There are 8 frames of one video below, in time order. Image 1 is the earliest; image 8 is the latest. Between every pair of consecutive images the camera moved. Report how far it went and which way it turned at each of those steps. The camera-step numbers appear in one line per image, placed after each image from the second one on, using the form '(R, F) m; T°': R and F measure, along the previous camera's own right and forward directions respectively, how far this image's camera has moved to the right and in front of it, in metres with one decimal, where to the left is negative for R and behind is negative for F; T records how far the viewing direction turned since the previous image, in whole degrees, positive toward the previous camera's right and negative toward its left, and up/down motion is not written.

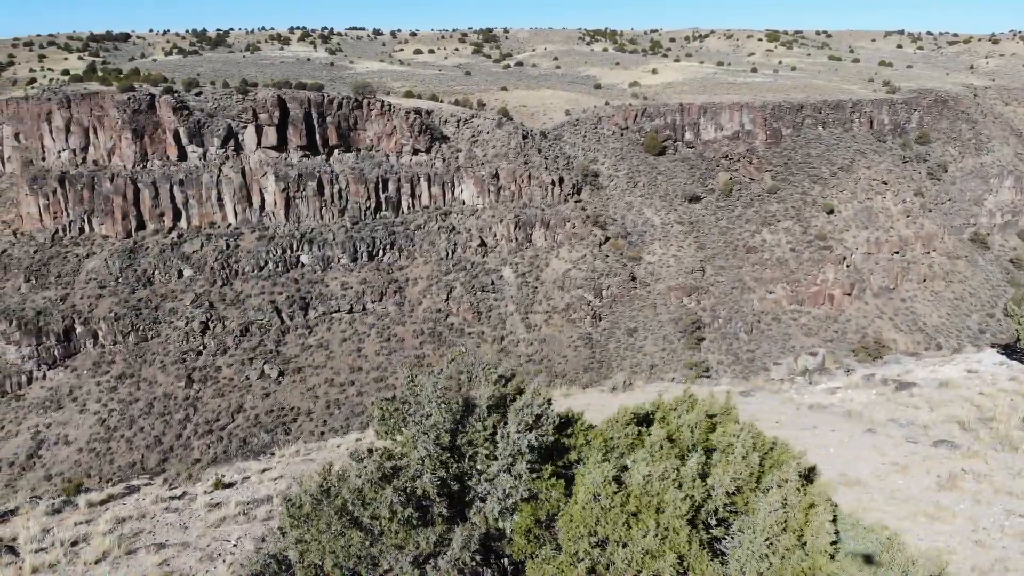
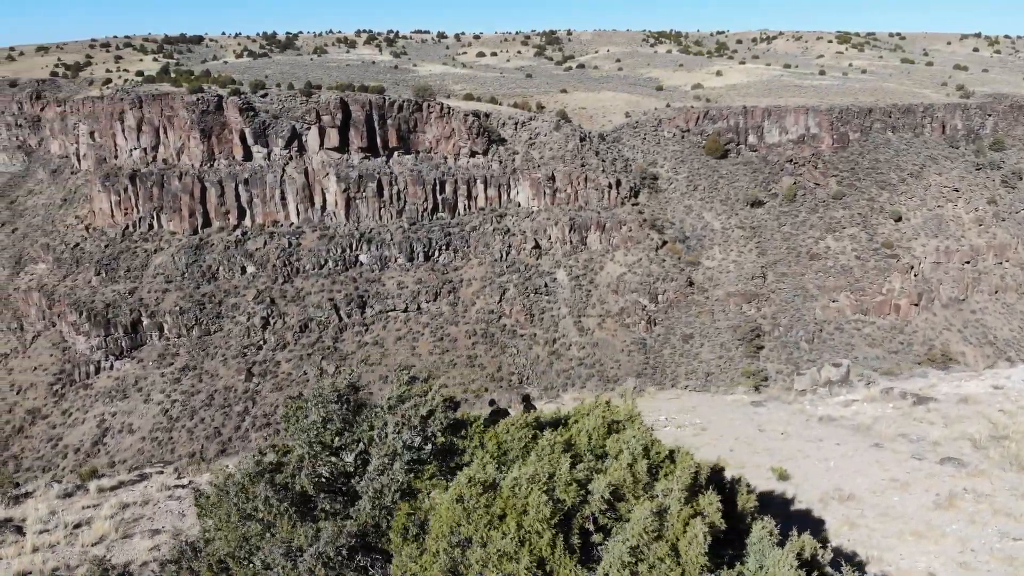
(+0.2, 0.0) m; -4°
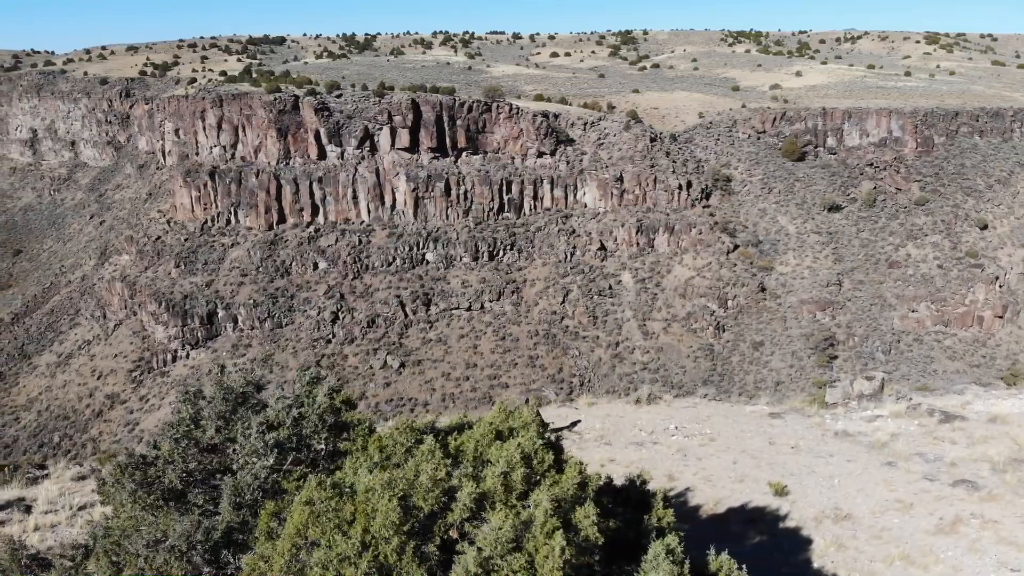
(+0.3, 0.0) m; -5°
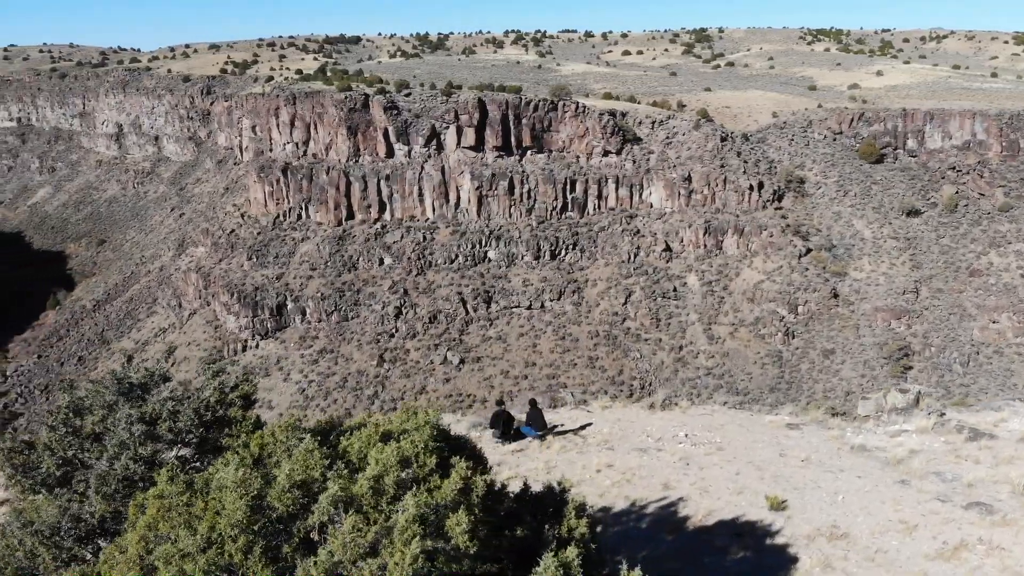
(+0.2, +0.1) m; -5°
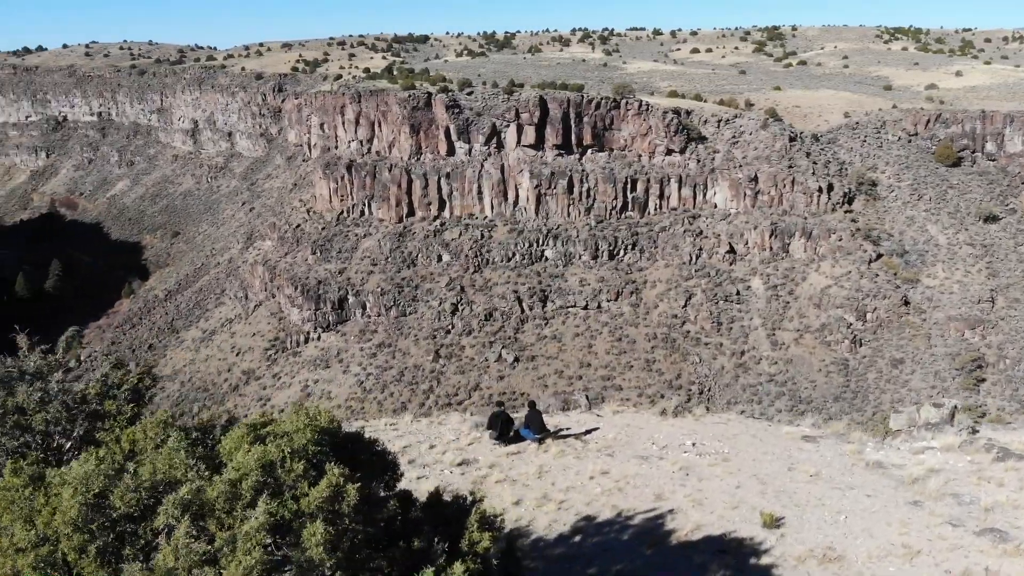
(+0.2, +0.1) m; -4°
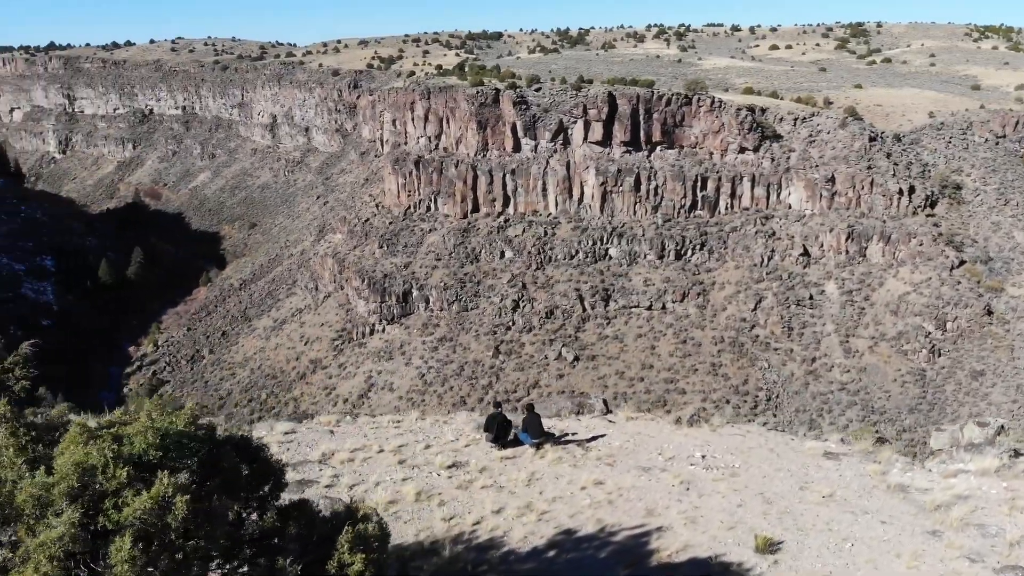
(+0.3, +0.1) m; -5°
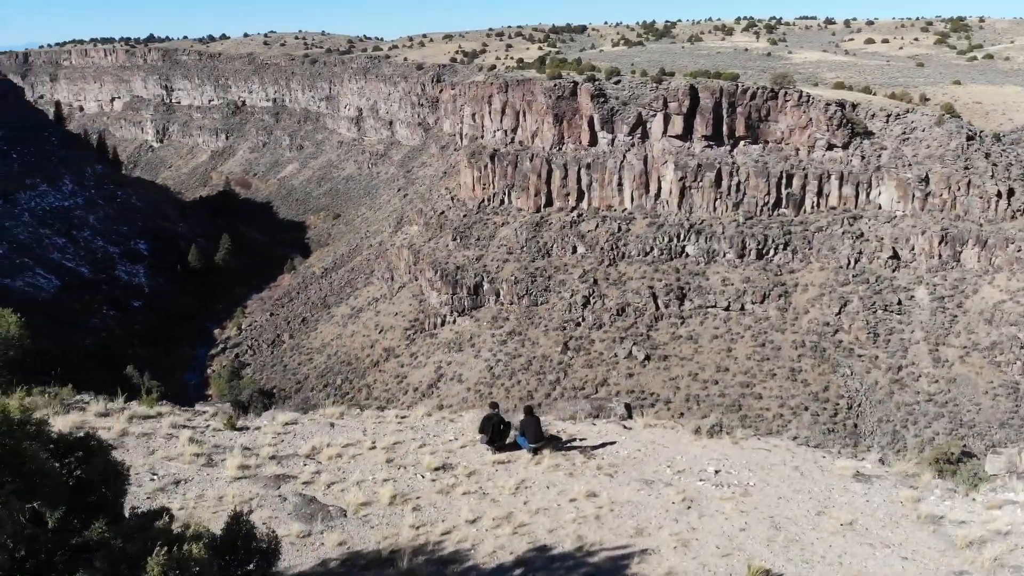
(+0.3, +0.2) m; -5°
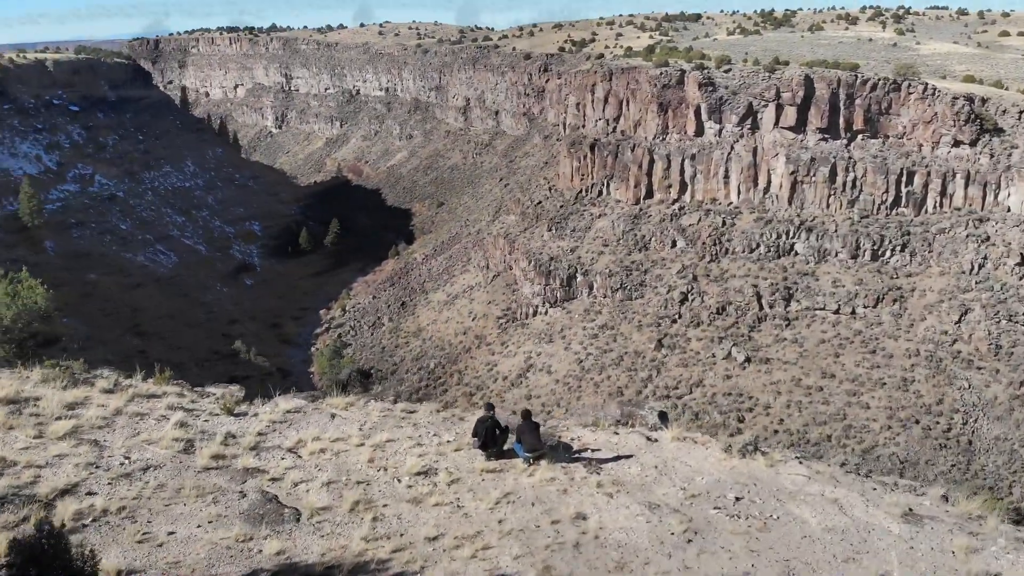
(+0.3, +0.3) m; -7°
